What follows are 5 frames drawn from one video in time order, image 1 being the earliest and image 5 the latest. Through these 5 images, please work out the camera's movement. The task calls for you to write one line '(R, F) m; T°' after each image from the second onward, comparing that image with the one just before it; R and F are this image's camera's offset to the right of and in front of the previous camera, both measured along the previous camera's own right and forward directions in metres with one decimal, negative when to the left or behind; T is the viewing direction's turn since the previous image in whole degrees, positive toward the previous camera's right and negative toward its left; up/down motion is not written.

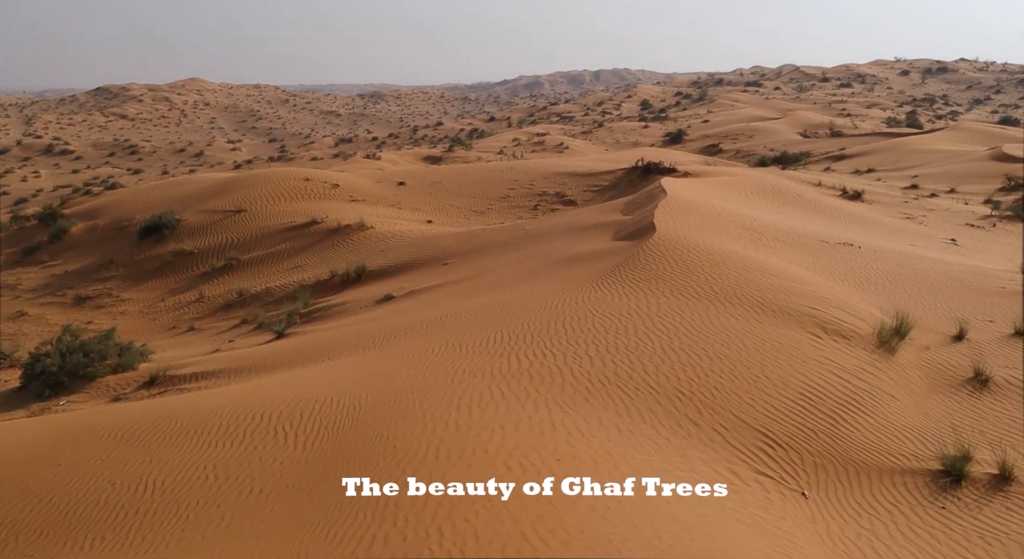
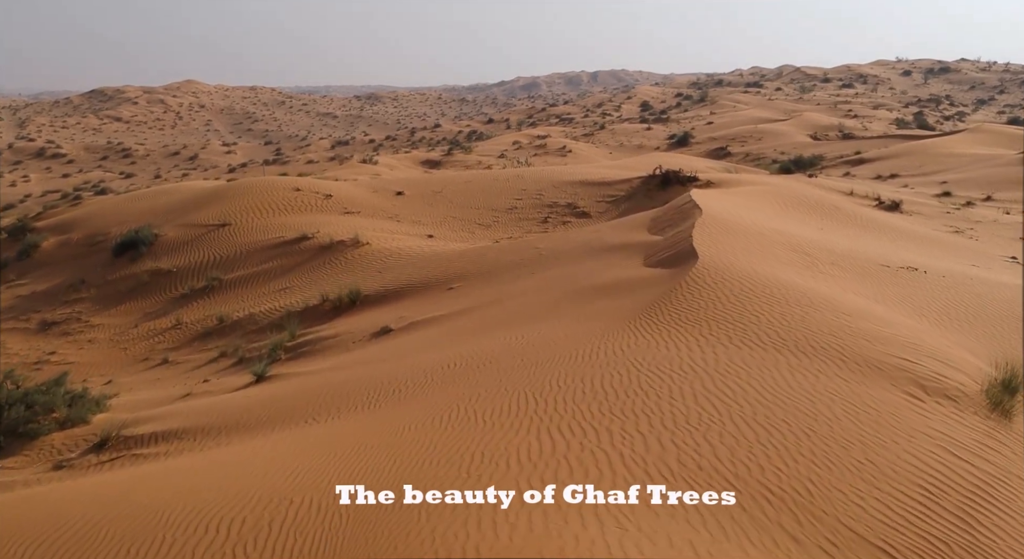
(-0.3, +2.2) m; 0°
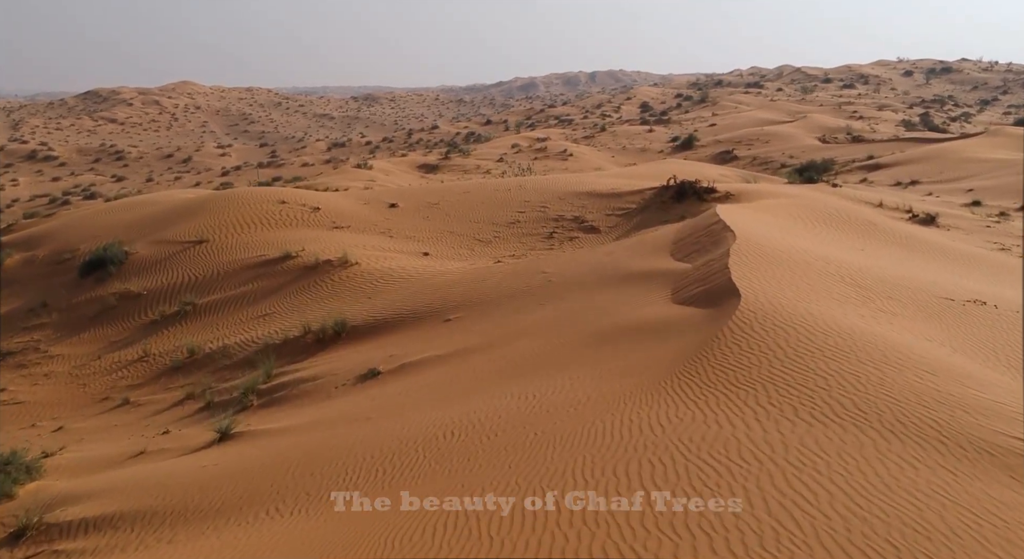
(-0.1, +2.0) m; 0°
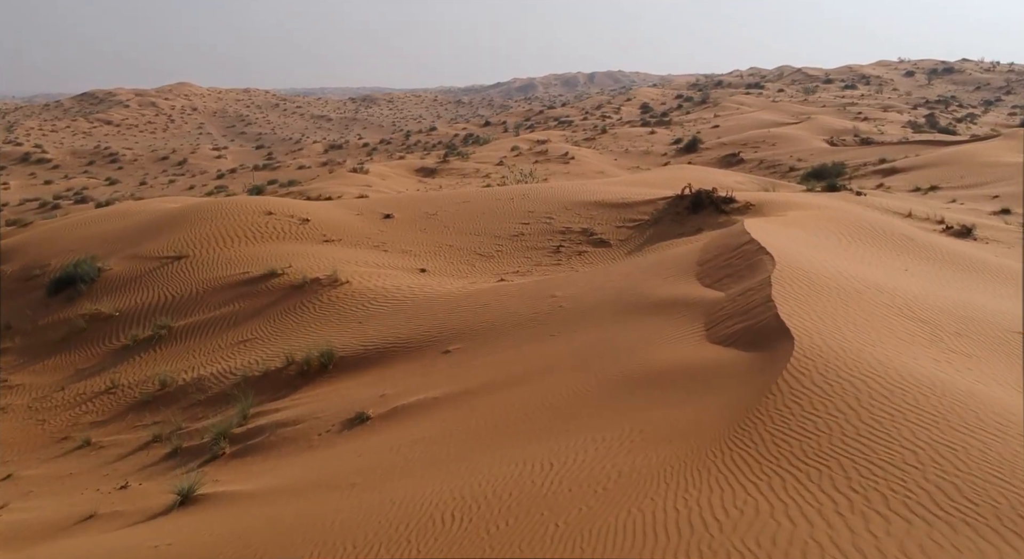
(-0.1, +1.7) m; 0°
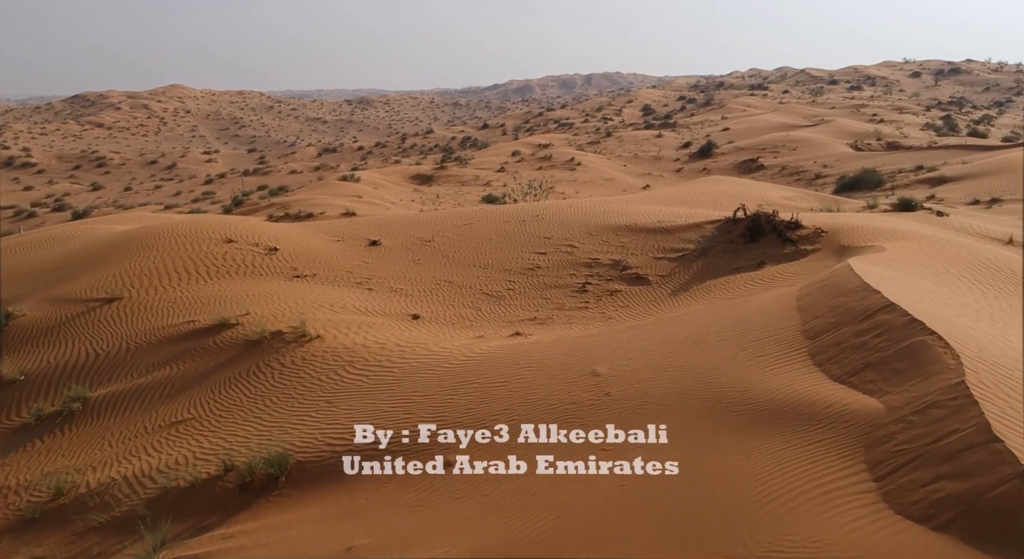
(-0.3, +4.3) m; 0°
